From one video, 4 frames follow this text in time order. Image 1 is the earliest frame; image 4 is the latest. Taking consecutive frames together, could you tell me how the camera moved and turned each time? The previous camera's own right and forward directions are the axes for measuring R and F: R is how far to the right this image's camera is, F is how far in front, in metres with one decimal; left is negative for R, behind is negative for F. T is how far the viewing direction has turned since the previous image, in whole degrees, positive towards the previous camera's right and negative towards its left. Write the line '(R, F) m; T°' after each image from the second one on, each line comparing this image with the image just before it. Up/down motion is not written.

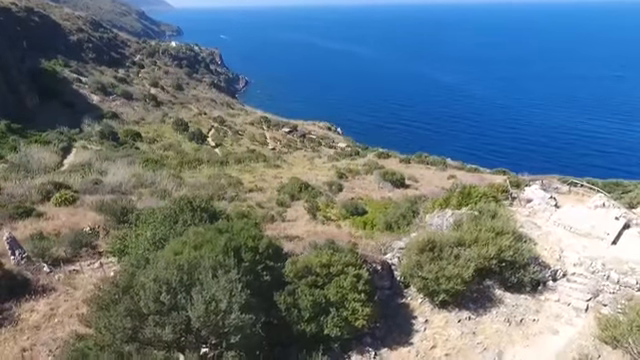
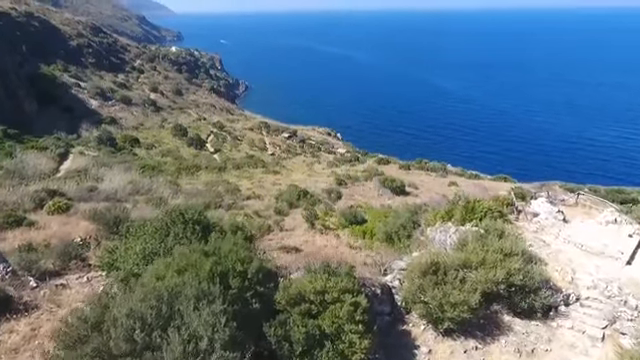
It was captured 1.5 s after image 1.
(+0.1, +0.5) m; 0°
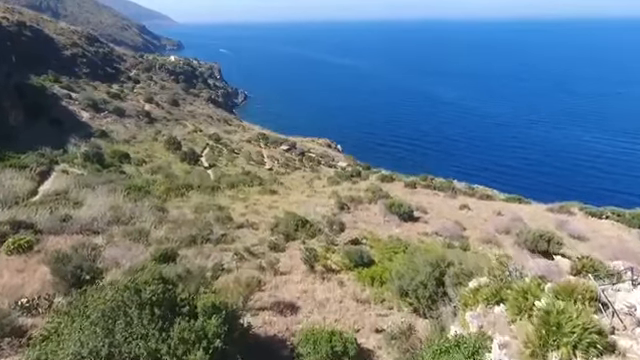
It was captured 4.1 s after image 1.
(-0.1, +3.3) m; 0°
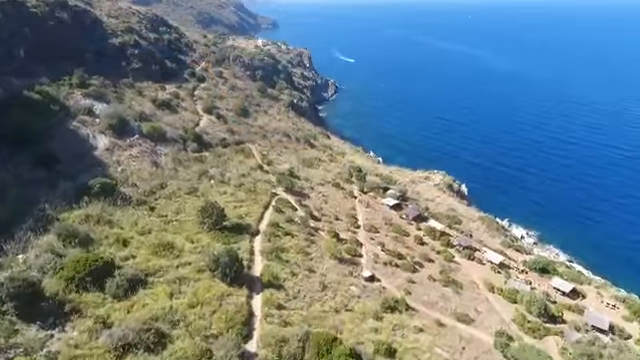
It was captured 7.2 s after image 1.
(+0.2, +5.3) m; 0°
